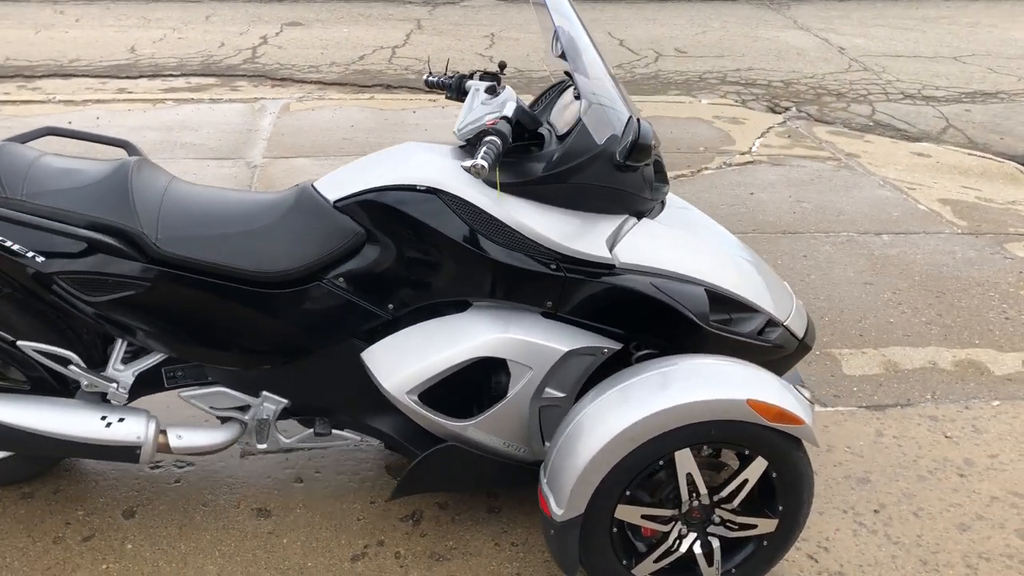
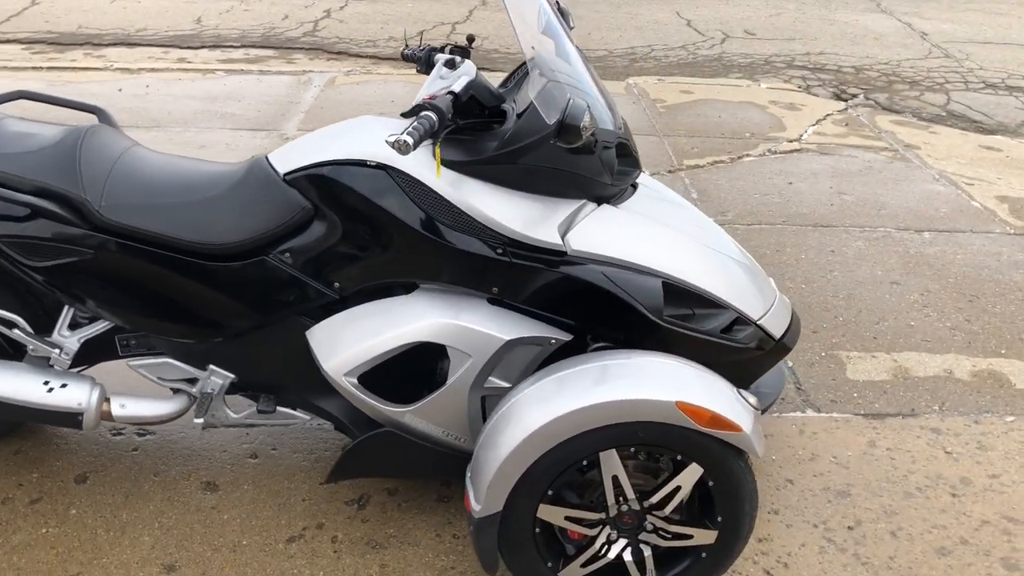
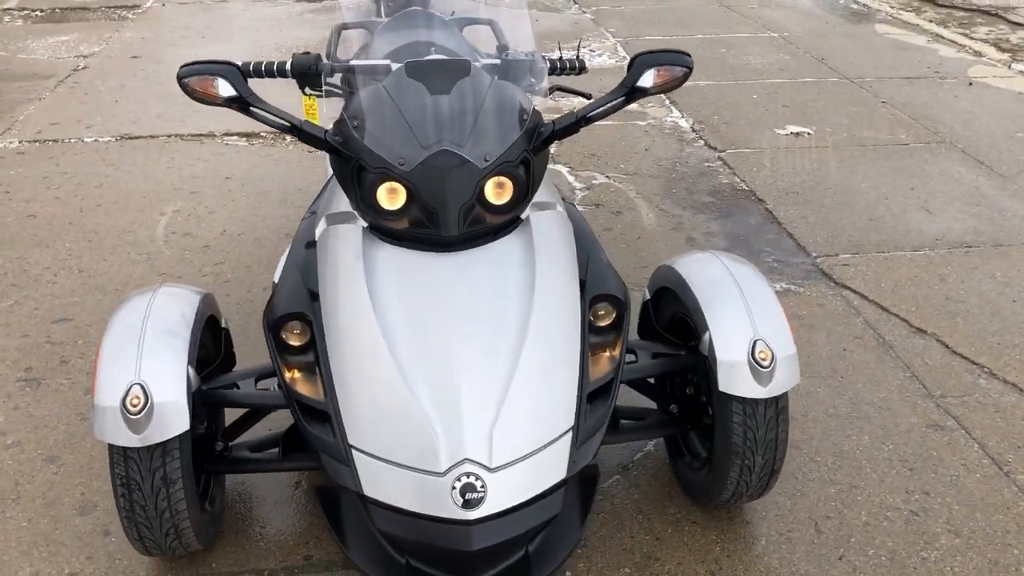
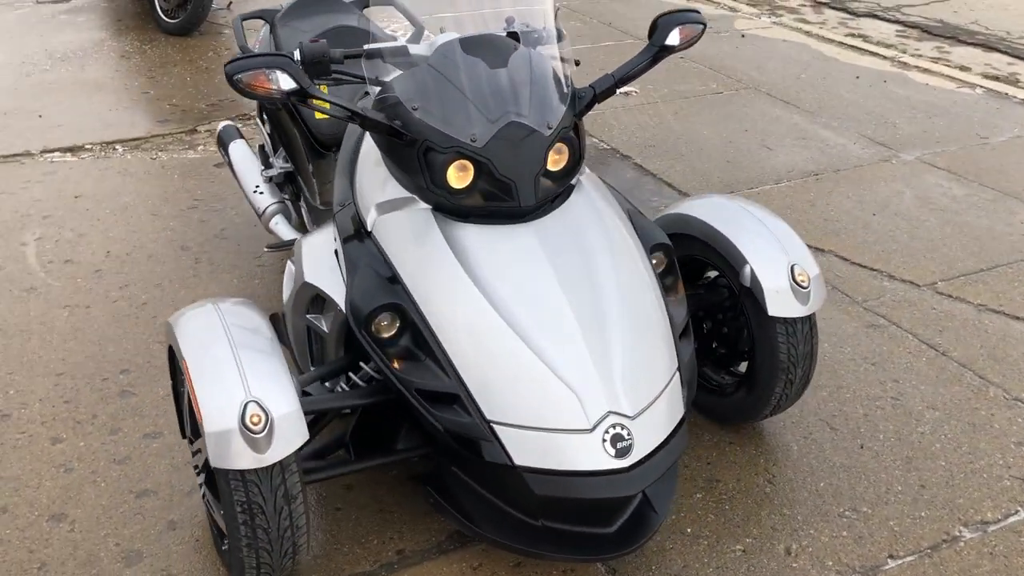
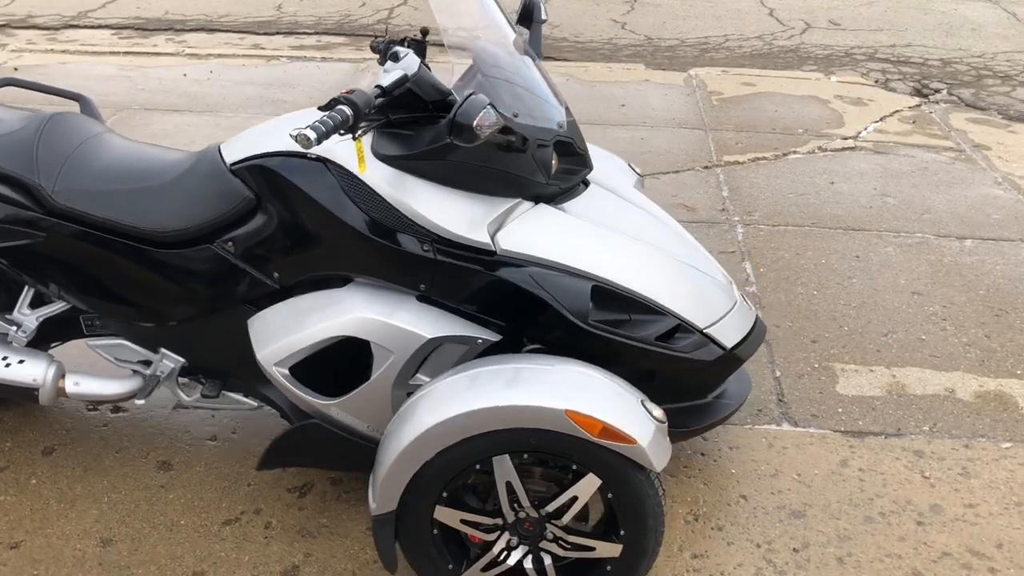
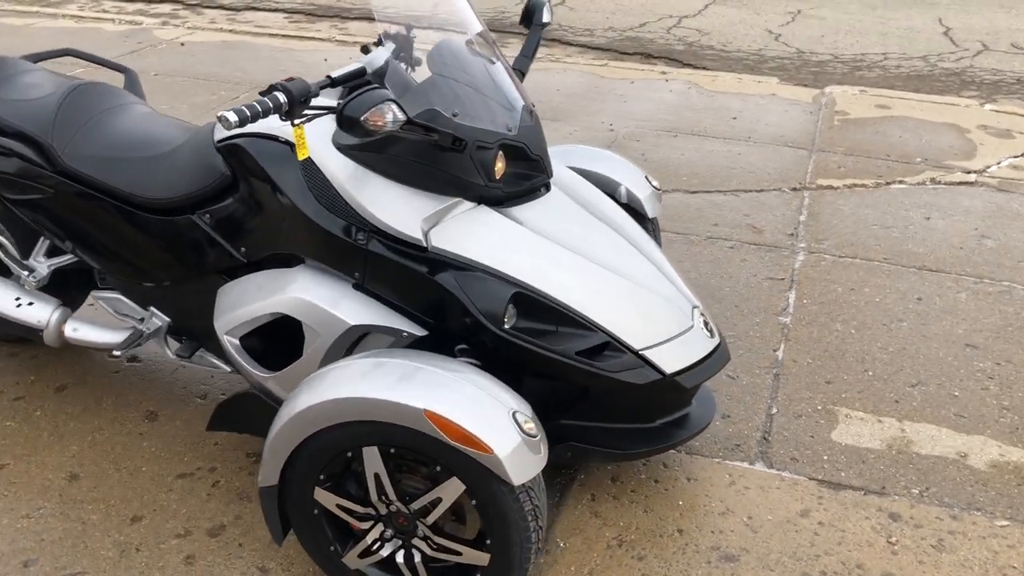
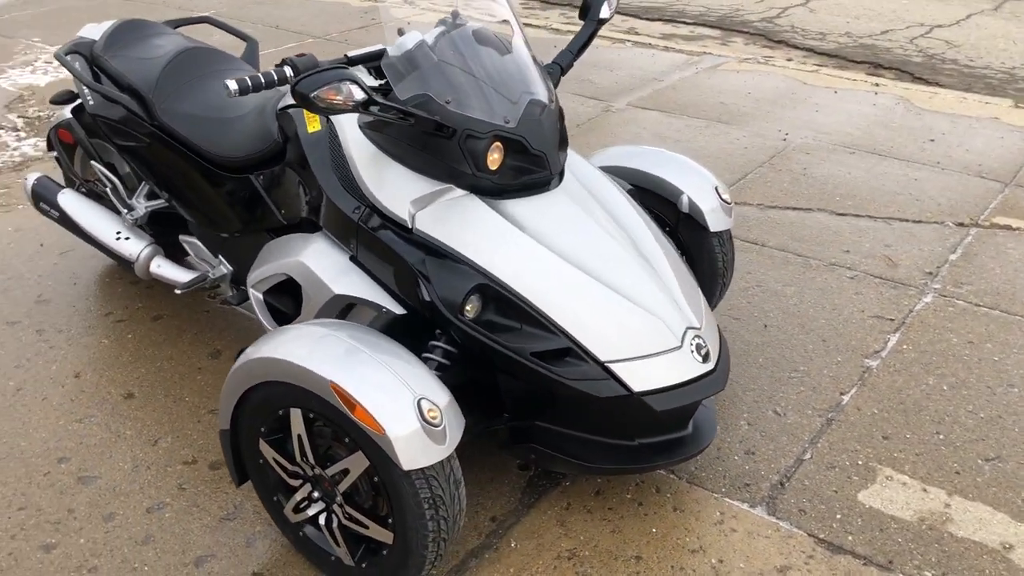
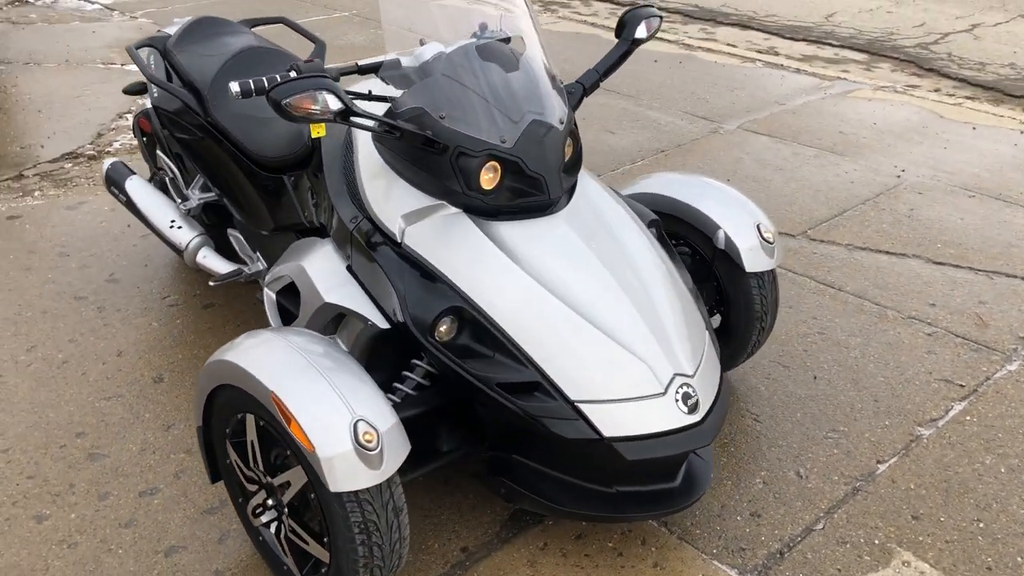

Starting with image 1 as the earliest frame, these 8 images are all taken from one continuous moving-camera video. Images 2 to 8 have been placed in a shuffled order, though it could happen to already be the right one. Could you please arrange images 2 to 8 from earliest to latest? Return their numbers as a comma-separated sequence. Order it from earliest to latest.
2, 5, 6, 7, 8, 4, 3
